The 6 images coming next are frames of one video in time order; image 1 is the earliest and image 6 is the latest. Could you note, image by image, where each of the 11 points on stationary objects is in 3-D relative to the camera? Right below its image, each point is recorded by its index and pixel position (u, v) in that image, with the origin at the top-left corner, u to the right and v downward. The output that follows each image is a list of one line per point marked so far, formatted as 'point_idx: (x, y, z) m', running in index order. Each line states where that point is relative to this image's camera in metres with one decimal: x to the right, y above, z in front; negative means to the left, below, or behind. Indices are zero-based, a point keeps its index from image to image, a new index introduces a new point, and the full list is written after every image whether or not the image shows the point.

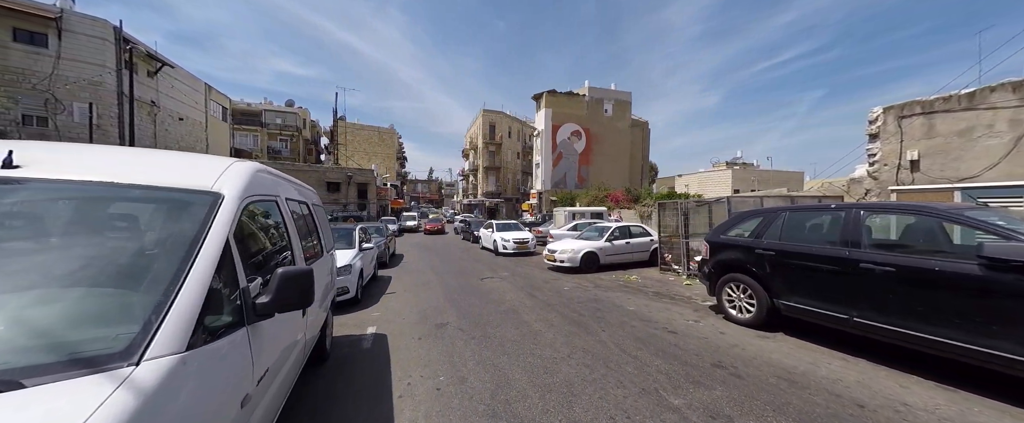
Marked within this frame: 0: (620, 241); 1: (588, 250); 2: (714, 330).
0: (+3.6, -1.0, +11.0) m
1: (+2.4, -1.2, +10.5) m
2: (+3.0, -1.8, +5.0) m
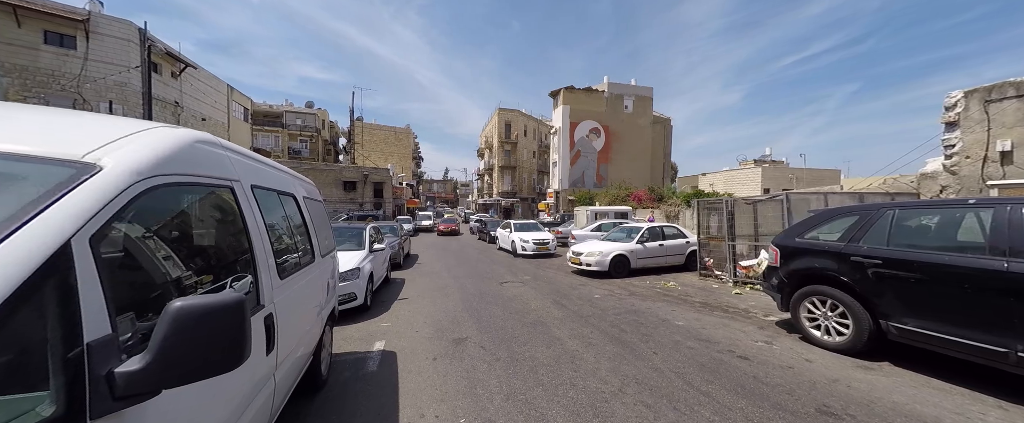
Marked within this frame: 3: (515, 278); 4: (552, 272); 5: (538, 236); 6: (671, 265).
0: (+4.3, -1.0, +10.0) m
1: (+3.1, -1.2, +9.5) m
2: (+3.4, -1.8, +4.0) m
3: (+0.1, -2.0, +9.7) m
4: (+1.3, -2.0, +10.7) m
5: (+1.1, -1.1, +14.8) m
6: (+4.9, -1.6, +10.2) m
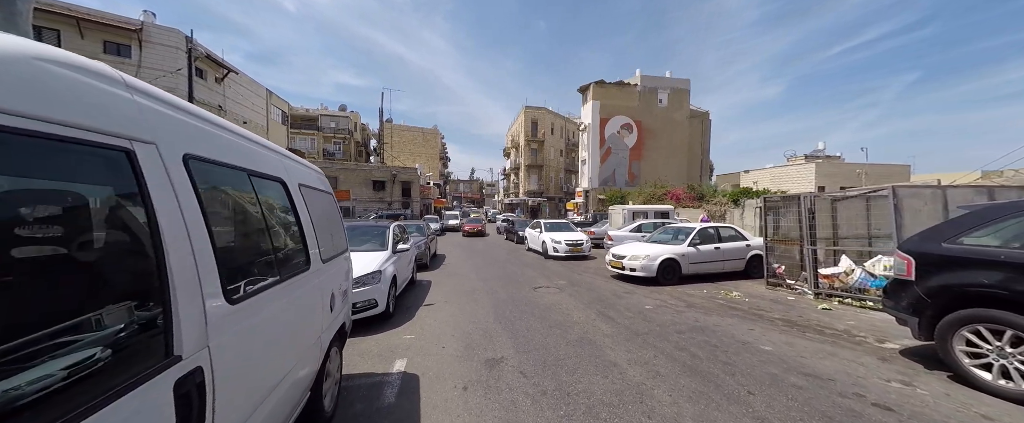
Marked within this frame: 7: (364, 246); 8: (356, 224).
0: (+5.2, -0.9, +8.8) m
1: (+3.9, -1.1, +8.4) m
2: (+3.9, -1.7, +2.9) m
3: (+1.0, -1.9, +8.8) m
4: (+2.2, -1.9, +9.7) m
5: (+2.4, -1.0, +13.8) m
6: (+5.8, -1.6, +8.9) m
7: (-2.9, -0.7, +6.6) m
8: (-3.5, -0.3, +7.4) m
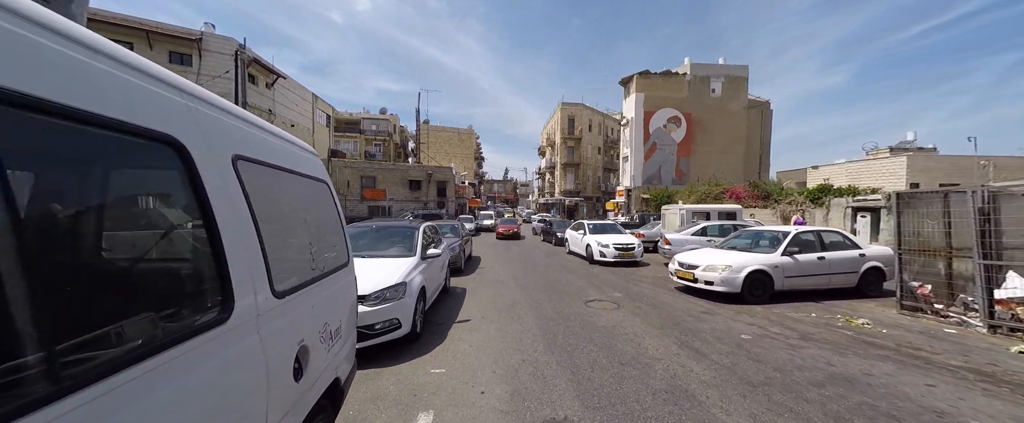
0: (+6.2, -0.9, +7.0) m
1: (+4.9, -1.1, +6.7) m
2: (+4.3, -1.7, +1.2) m
3: (+2.1, -1.9, +7.5) m
4: (+3.4, -1.9, +8.2) m
5: (+4.0, -1.0, +12.3) m
6: (+6.8, -1.6, +7.0) m
7: (-2.1, -0.7, +5.6) m
8: (-2.5, -0.3, +6.5) m
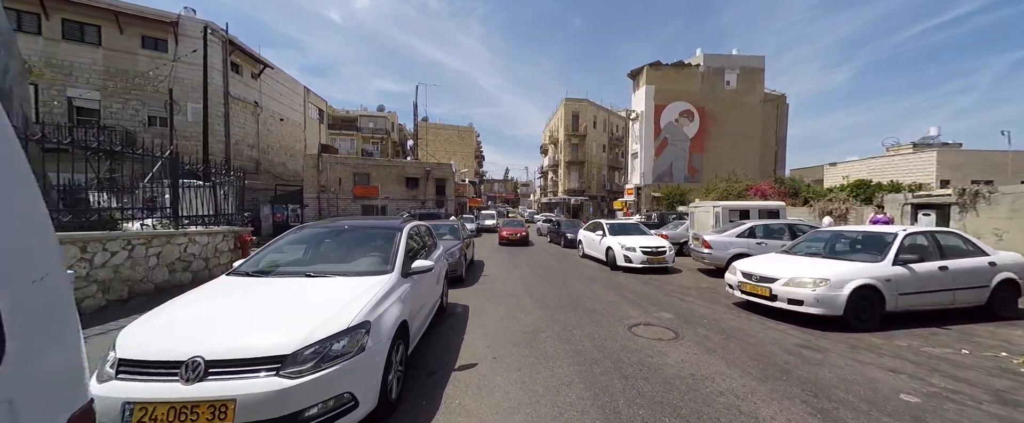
0: (+6.5, -0.8, +5.2) m
1: (+5.2, -1.0, +5.0) m
2: (+4.6, -1.6, -0.5) m
3: (+2.3, -1.8, +5.7) m
4: (+3.7, -1.8, +6.5) m
5: (+4.3, -0.9, +10.5) m
6: (+7.1, -1.5, +5.3) m
7: (-1.8, -0.6, +3.8) m
8: (-2.2, -0.2, +4.7) m
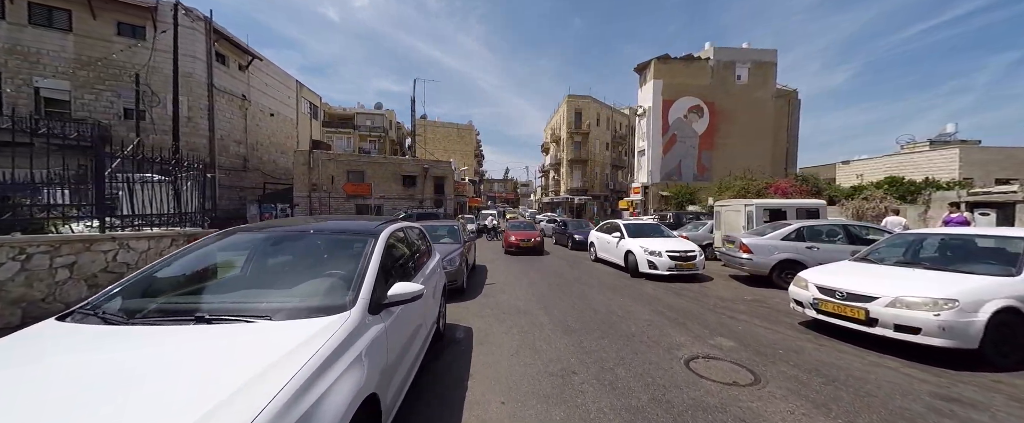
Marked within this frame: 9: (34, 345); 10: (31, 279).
0: (+6.7, -0.8, +3.9) m
1: (+5.5, -1.0, +3.7) m
2: (+4.9, -1.6, -1.8) m
3: (+2.6, -1.8, +4.4) m
4: (+3.9, -1.8, +5.2) m
5: (+4.5, -0.9, +9.2) m
6: (+7.4, -1.5, +4.0) m
7: (-1.6, -0.6, +2.6) m
8: (-2.0, -0.2, +3.4) m
9: (-2.4, -0.7, +1.7) m
10: (-6.3, -0.9, +4.3) m
